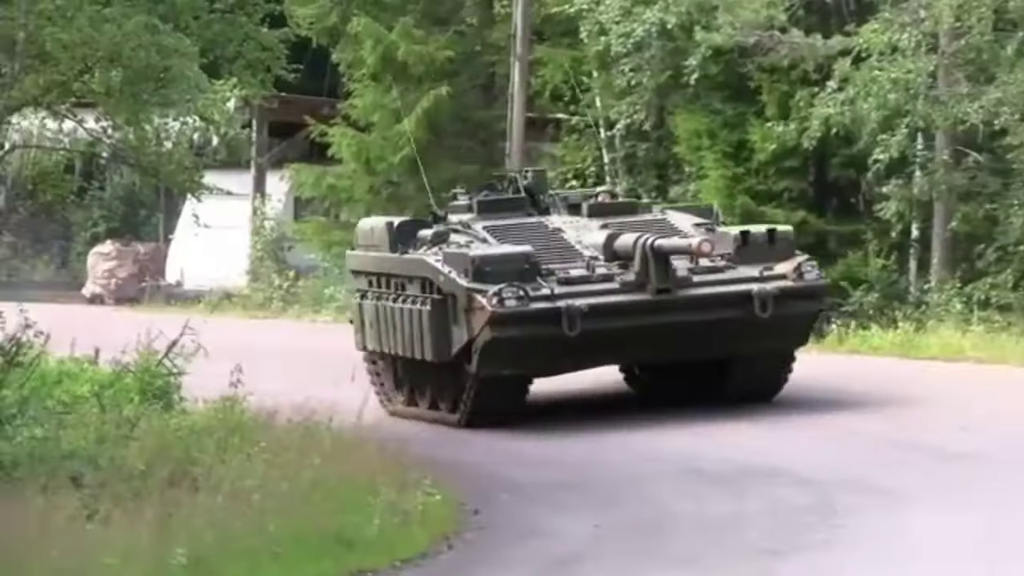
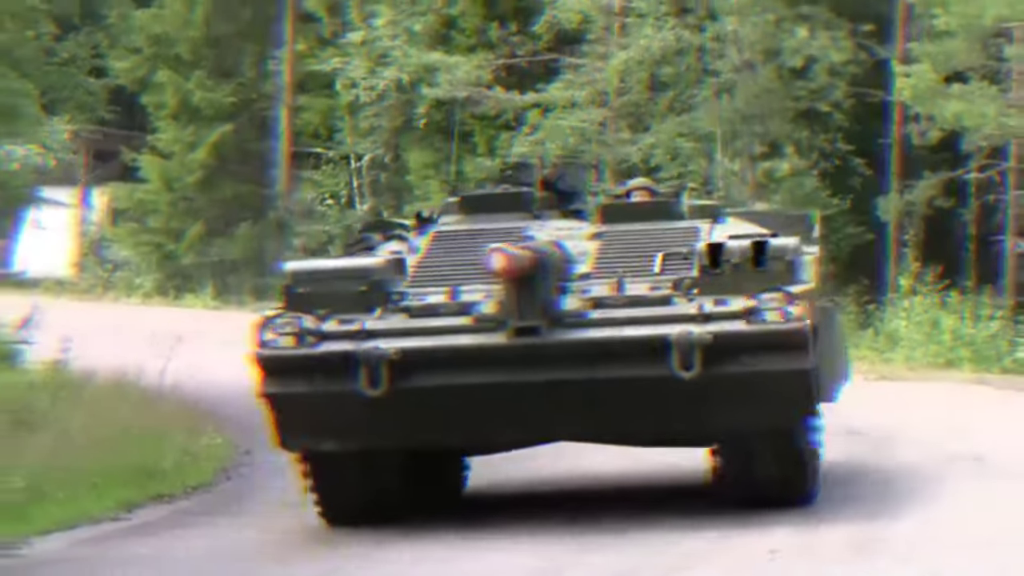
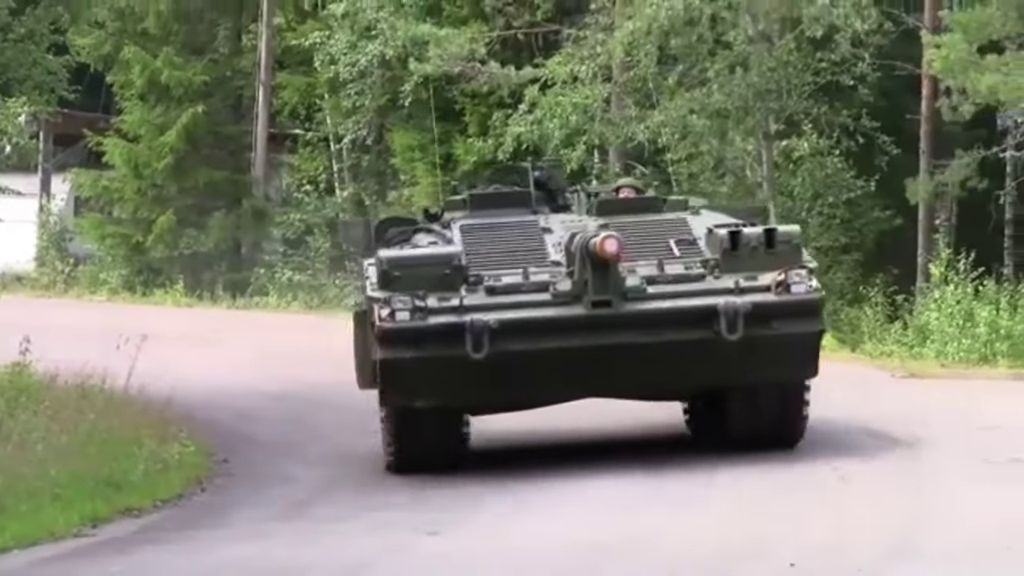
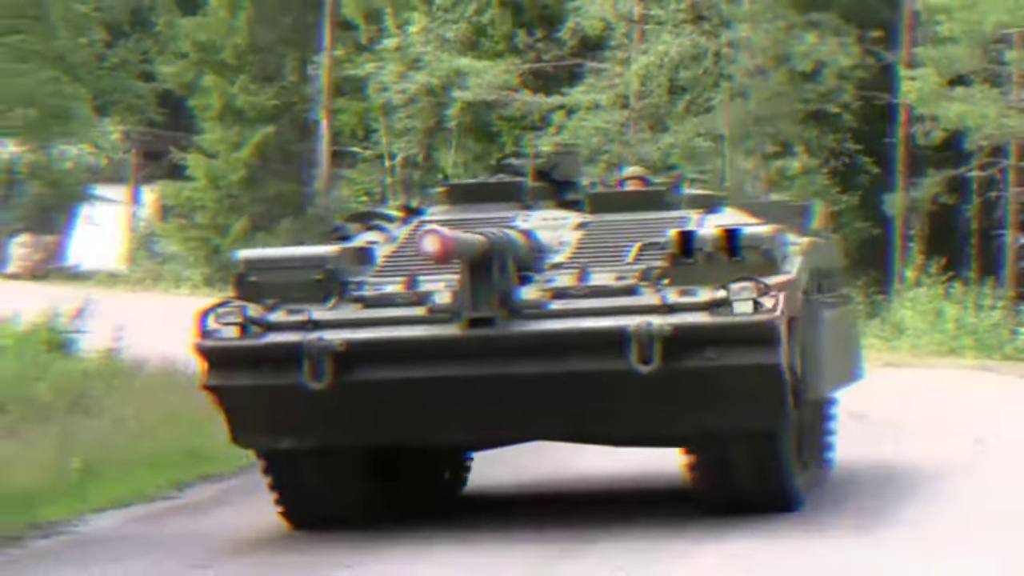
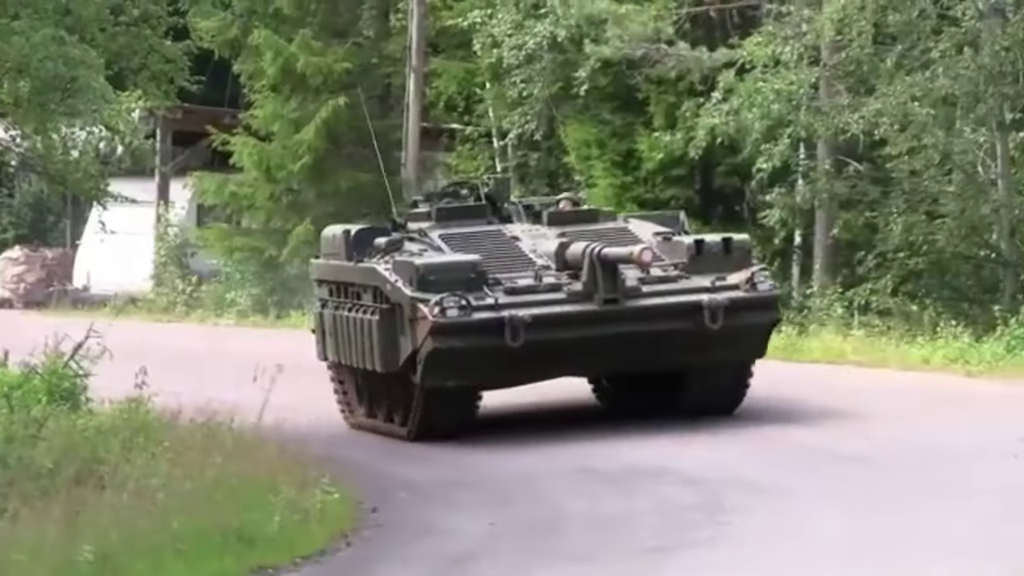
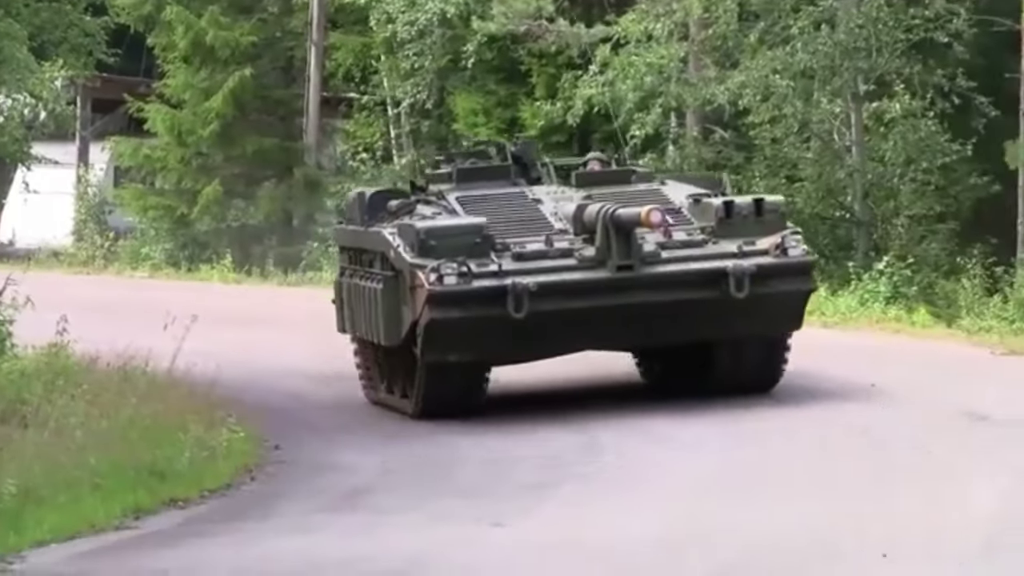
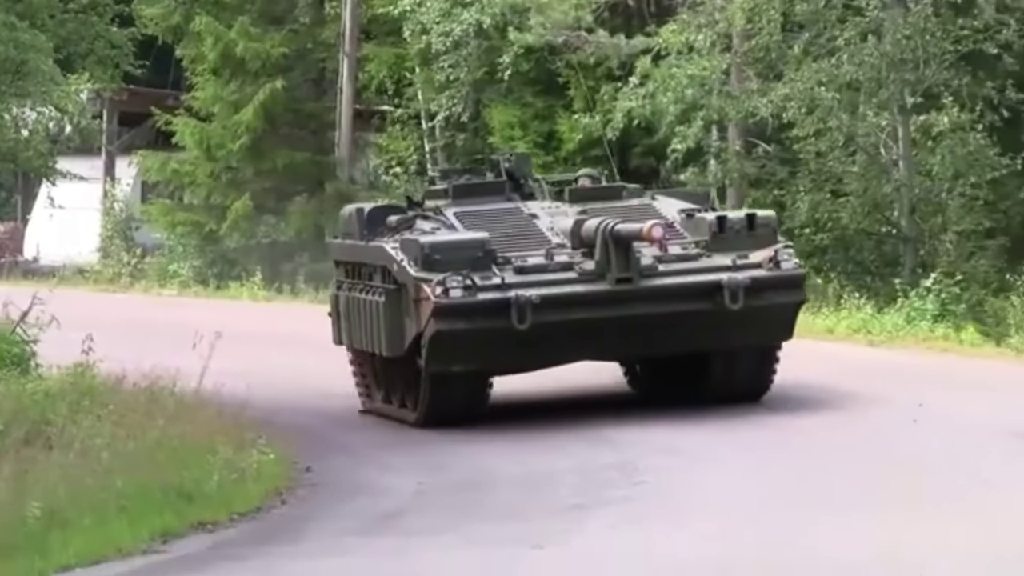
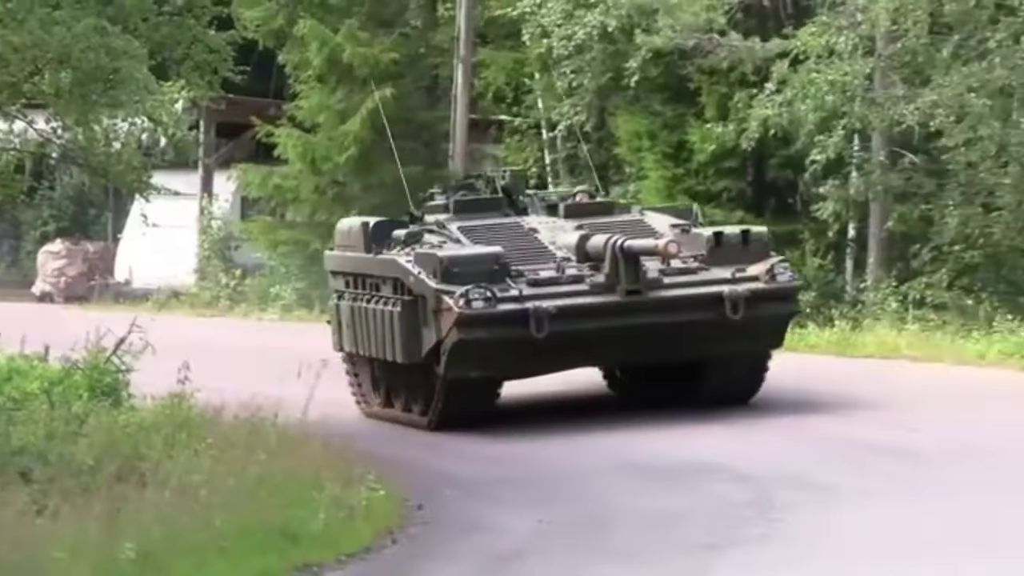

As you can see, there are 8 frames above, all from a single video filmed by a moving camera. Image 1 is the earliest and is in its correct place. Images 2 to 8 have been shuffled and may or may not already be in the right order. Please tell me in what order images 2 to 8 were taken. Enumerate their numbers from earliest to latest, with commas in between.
8, 5, 7, 6, 3, 2, 4
